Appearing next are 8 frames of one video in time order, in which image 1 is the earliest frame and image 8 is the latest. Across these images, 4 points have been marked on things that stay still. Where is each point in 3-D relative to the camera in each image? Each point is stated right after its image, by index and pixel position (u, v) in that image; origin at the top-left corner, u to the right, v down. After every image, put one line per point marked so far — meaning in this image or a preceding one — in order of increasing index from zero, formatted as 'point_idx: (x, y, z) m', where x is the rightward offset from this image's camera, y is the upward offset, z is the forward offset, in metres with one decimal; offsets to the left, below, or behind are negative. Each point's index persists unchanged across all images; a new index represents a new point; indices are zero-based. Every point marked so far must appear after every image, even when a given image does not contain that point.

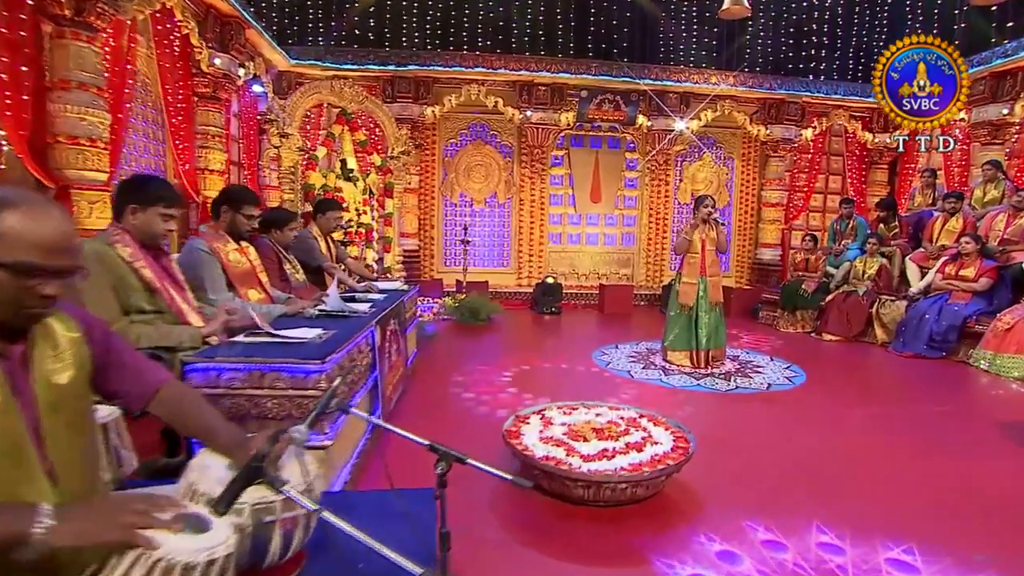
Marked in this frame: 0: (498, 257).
0: (-0.2, +0.4, +9.4) m
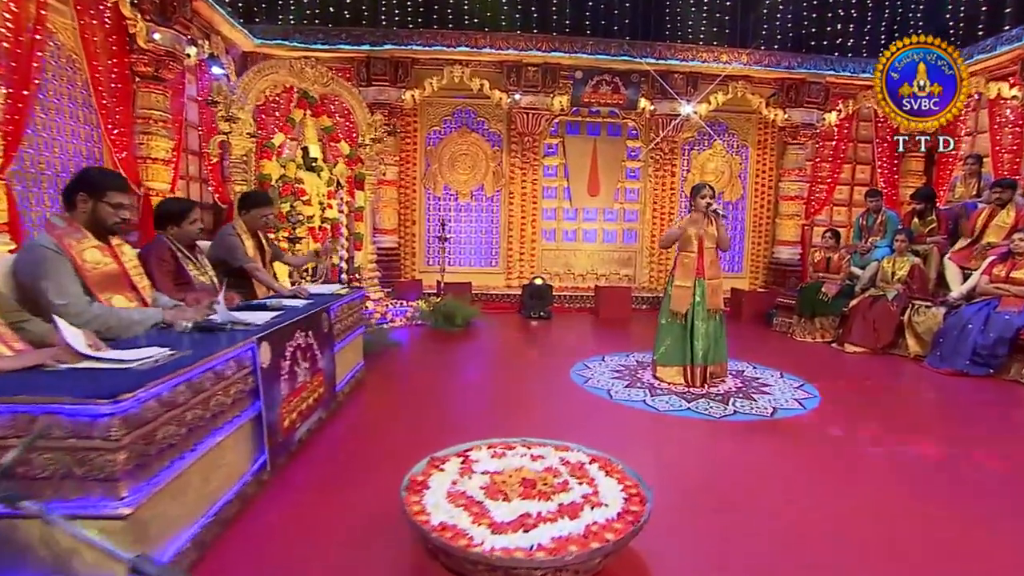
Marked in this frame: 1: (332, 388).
0: (-0.3, +0.4, +8.6) m
1: (-1.2, -0.7, +4.3) m
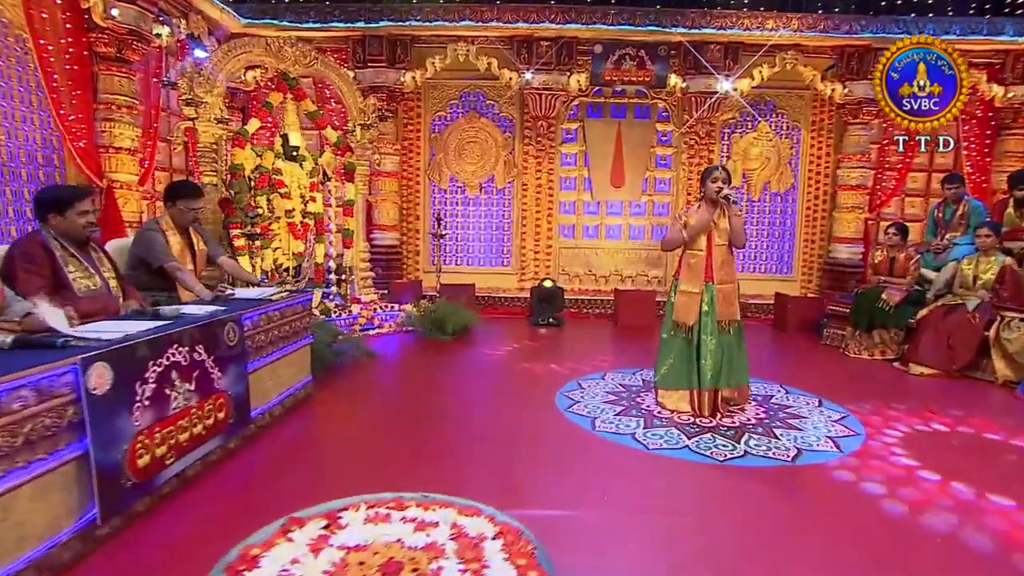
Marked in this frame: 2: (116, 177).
0: (-0.2, +0.4, +7.8) m
1: (-1.5, -0.7, +3.6) m
2: (-3.3, +0.9, +5.5) m
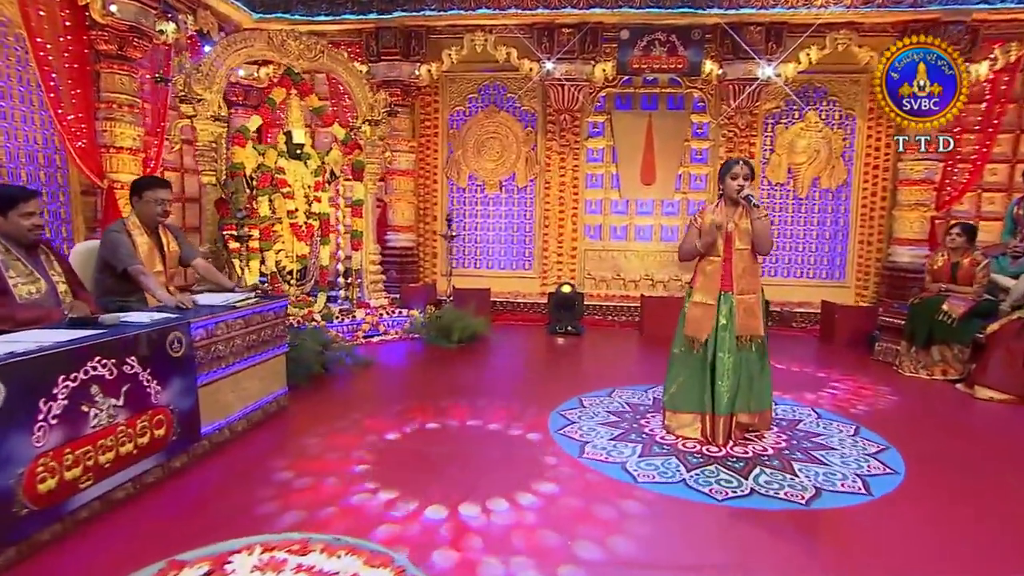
0: (+0.1, +0.3, +7.3) m
1: (-1.7, -0.7, +3.3) m
2: (-3.3, +0.9, +5.4) m
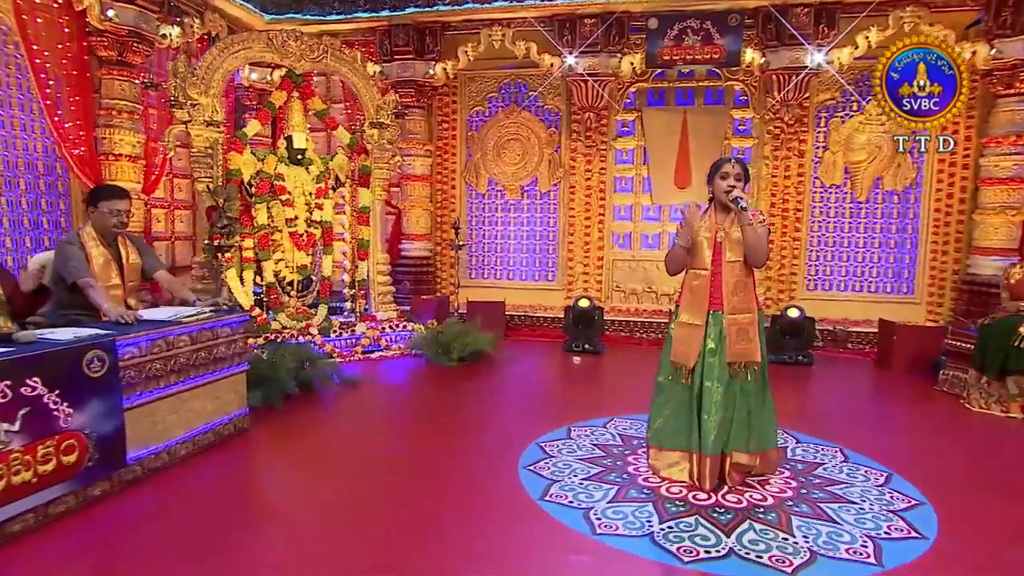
0: (+0.3, +0.2, +6.8) m
1: (-1.9, -0.8, +3.0) m
2: (-3.2, +0.8, +5.3) m
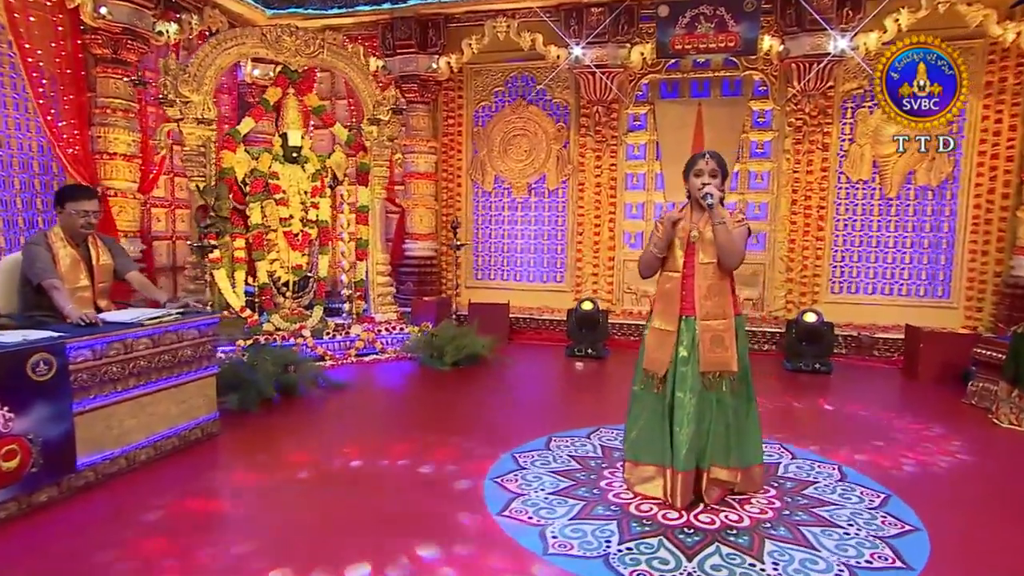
0: (+0.4, +0.2, +6.6) m
1: (-2.1, -0.8, +2.9) m
2: (-3.2, +0.8, +5.3) m
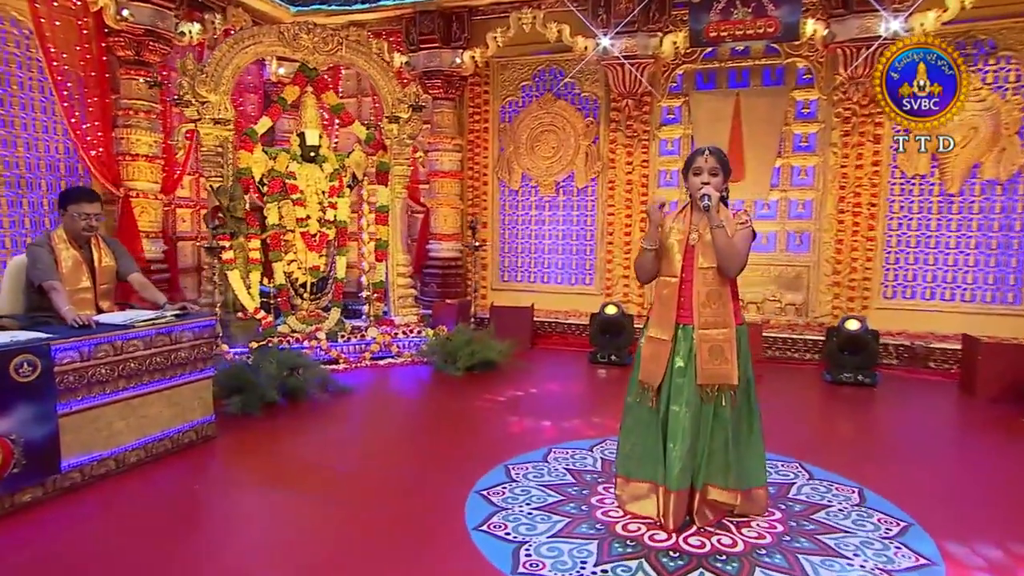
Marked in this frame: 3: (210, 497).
0: (+0.6, +0.2, +6.3) m
1: (-2.2, -0.8, +2.9) m
2: (-3.1, +0.8, +5.3) m
3: (-1.4, -1.0, +3.1) m
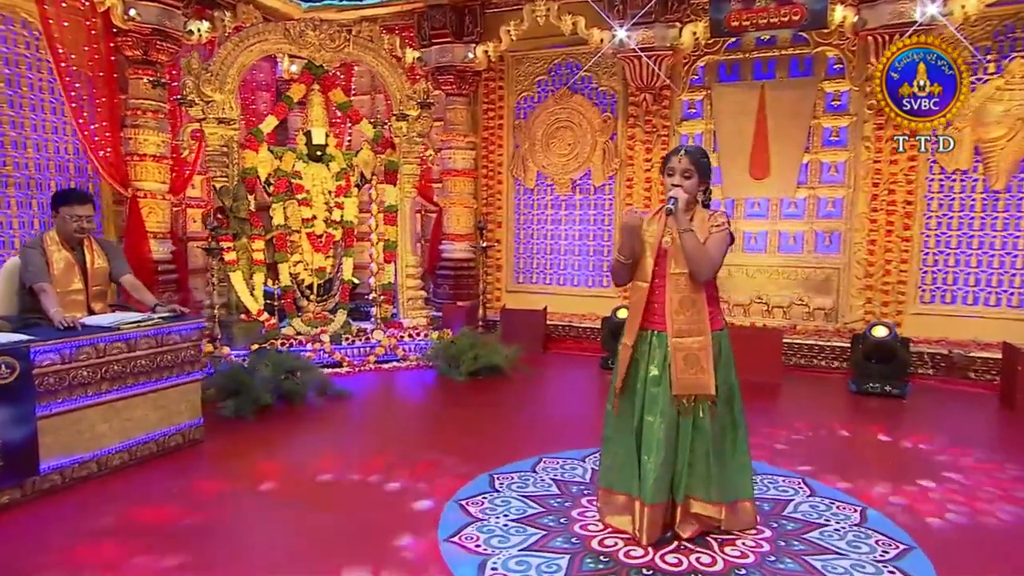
0: (+0.8, +0.2, +6.0) m
1: (-2.2, -0.8, +2.8) m
2: (-3.0, +0.8, +5.3) m
3: (-1.5, -1.0, +3.0) m
